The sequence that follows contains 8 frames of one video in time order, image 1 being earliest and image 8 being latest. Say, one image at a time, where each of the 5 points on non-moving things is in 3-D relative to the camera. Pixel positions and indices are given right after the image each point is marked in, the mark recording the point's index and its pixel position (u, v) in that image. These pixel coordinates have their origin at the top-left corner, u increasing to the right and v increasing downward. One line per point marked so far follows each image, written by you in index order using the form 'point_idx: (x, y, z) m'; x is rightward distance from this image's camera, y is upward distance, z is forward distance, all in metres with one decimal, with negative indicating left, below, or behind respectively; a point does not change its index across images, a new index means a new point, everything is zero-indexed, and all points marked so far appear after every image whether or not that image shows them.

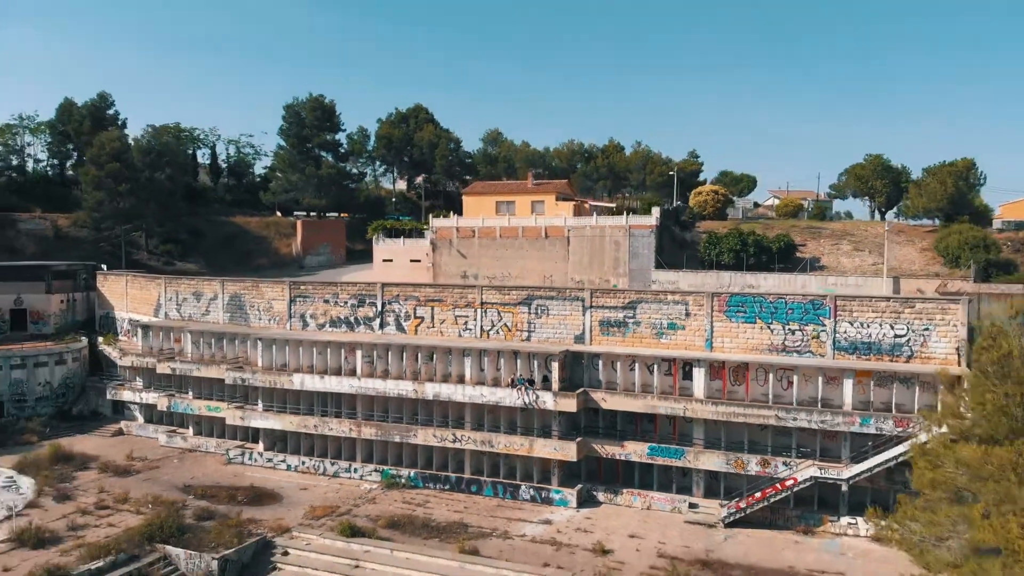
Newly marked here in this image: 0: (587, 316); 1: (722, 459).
0: (+2.1, -0.7, +18.2) m
1: (+5.0, -4.1, +15.8) m
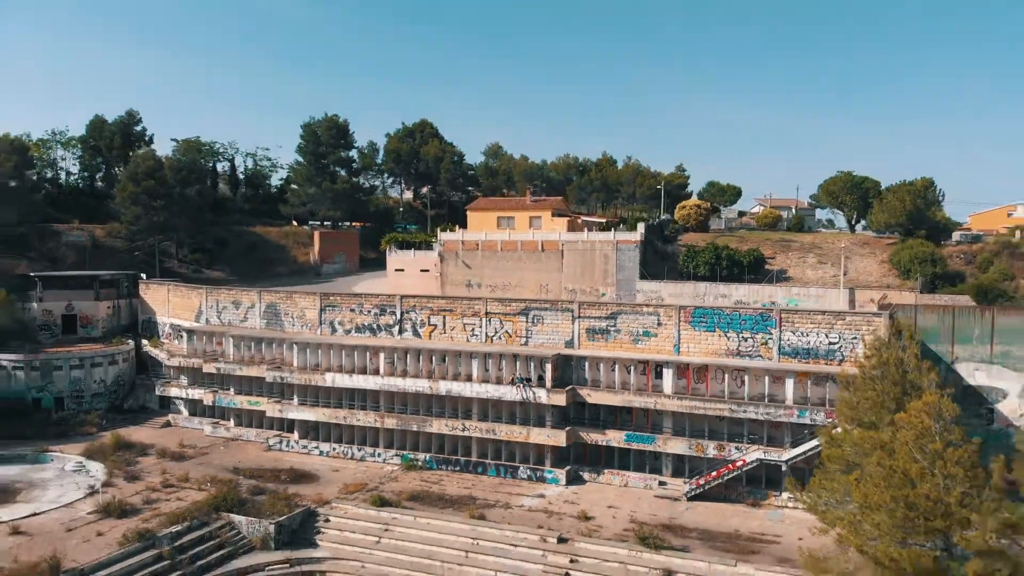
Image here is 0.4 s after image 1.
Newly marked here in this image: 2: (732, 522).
0: (+2.1, -1.1, +21.6) m
1: (+5.0, -4.5, +19.1) m
2: (+5.8, -6.1, +17.5) m
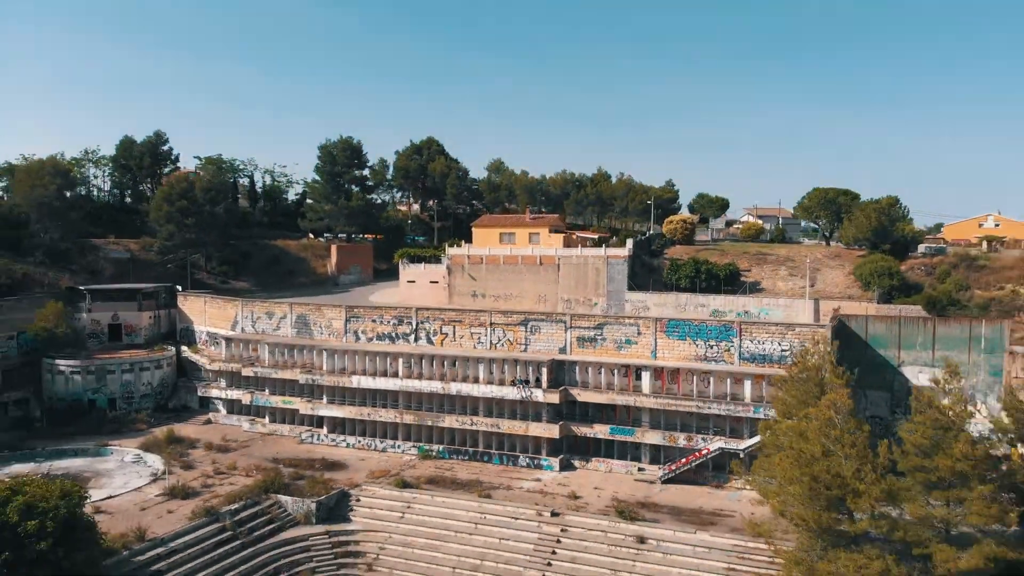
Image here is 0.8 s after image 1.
0: (+2.1, -1.7, +25.0) m
1: (+5.1, -5.0, +22.6) m
2: (+5.9, -6.7, +21.0) m
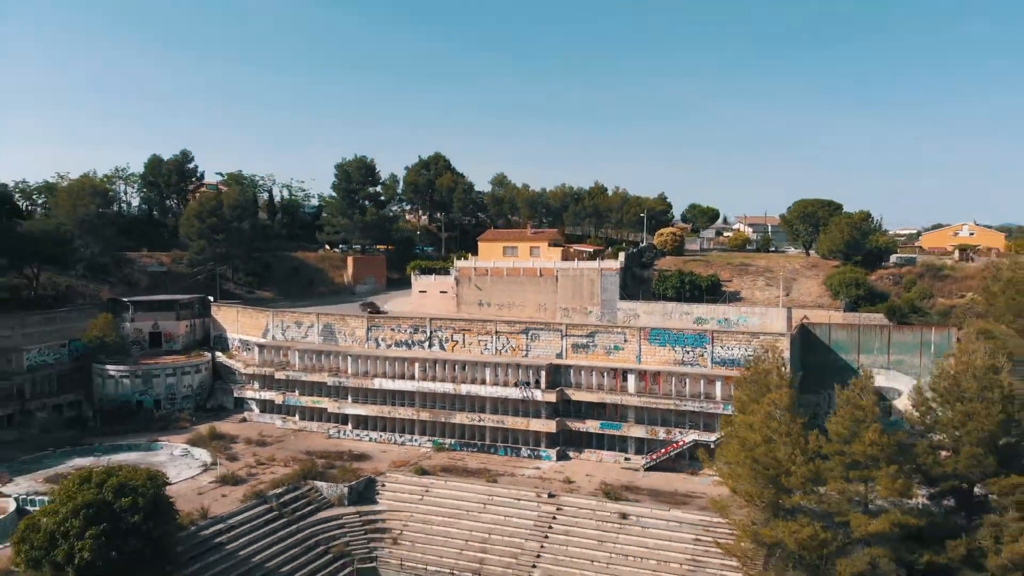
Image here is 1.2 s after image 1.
0: (+2.2, -2.2, +28.6) m
1: (+5.2, -5.6, +26.1) m
2: (+6.0, -7.2, +24.5) m
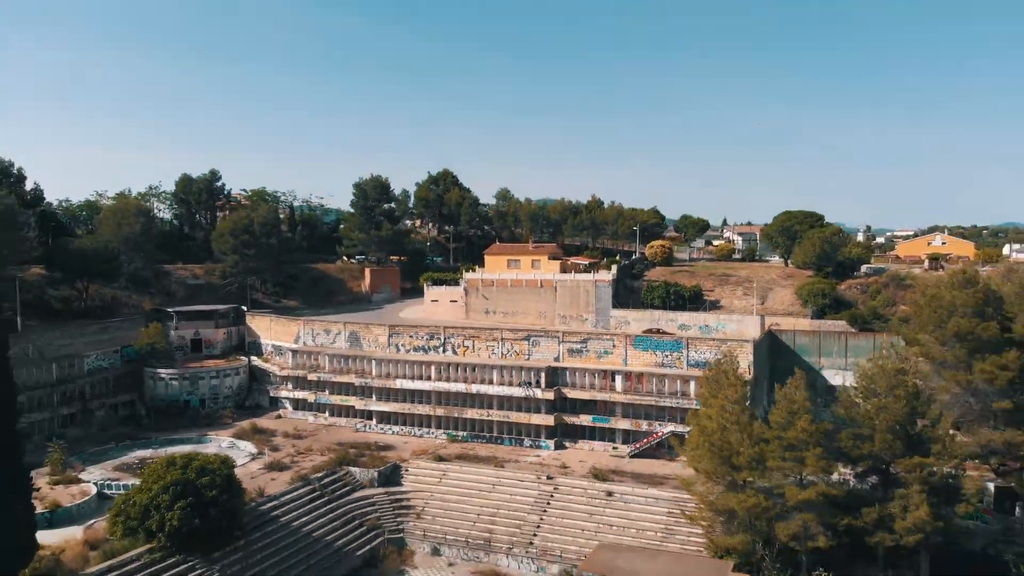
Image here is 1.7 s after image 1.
0: (+2.4, -2.9, +33.0) m
1: (+5.4, -6.2, +30.6) m
2: (+6.2, -7.8, +28.9) m
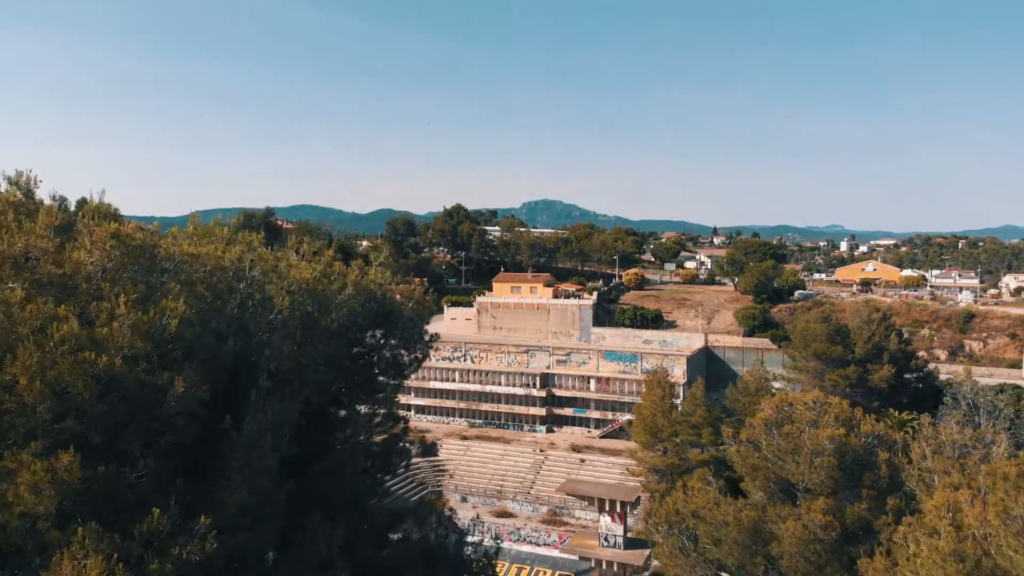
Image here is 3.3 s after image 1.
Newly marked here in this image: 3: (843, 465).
0: (+2.7, -4.8, +45.4) m
1: (+5.6, -8.1, +43.0) m
2: (+6.4, -9.8, +41.3) m
3: (+5.8, -3.1, +11.8) m
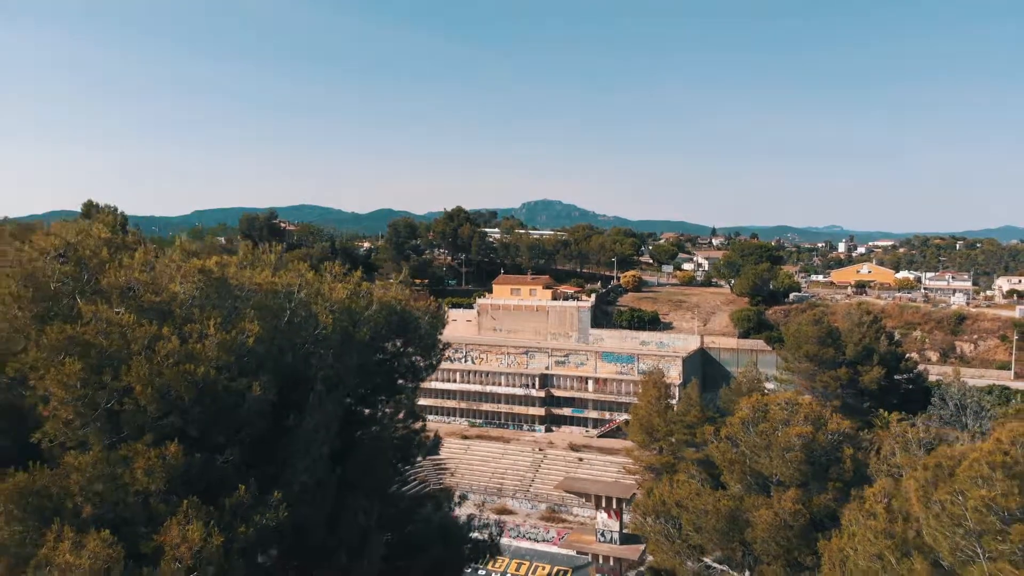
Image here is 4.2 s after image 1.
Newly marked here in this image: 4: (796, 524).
0: (+2.7, -5.0, +46.5) m
1: (+5.6, -8.3, +44.0) m
2: (+6.4, -9.9, +42.4) m
3: (+5.8, -3.3, +12.8) m
4: (+5.1, -4.2, +11.9) m
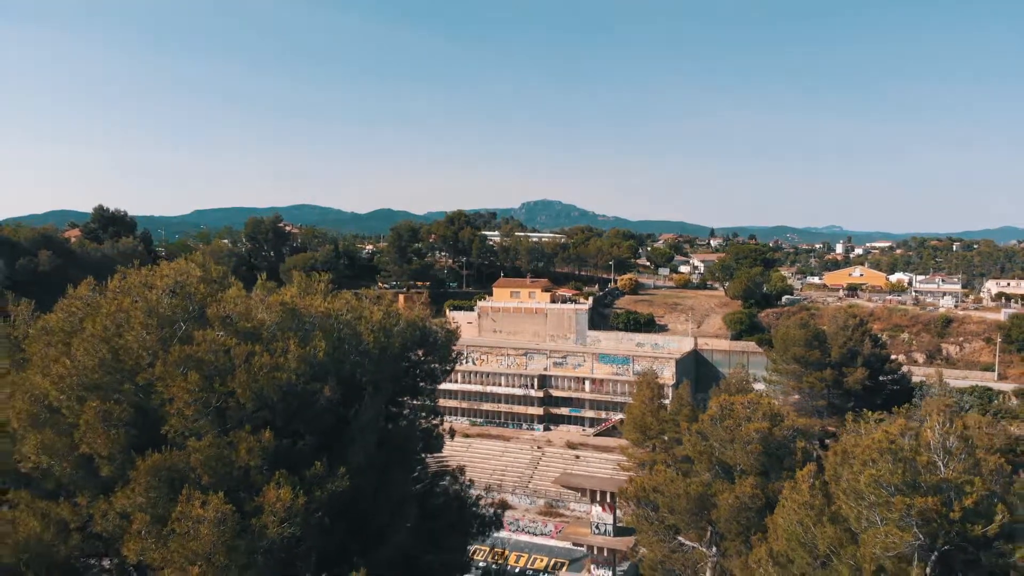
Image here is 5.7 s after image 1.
0: (+2.6, -5.2, +48.2) m
1: (+5.6, -8.6, +45.7) m
2: (+6.3, -10.2, +44.1) m
3: (+5.8, -3.6, +14.5) m
4: (+5.1, -4.5, +13.6) m
